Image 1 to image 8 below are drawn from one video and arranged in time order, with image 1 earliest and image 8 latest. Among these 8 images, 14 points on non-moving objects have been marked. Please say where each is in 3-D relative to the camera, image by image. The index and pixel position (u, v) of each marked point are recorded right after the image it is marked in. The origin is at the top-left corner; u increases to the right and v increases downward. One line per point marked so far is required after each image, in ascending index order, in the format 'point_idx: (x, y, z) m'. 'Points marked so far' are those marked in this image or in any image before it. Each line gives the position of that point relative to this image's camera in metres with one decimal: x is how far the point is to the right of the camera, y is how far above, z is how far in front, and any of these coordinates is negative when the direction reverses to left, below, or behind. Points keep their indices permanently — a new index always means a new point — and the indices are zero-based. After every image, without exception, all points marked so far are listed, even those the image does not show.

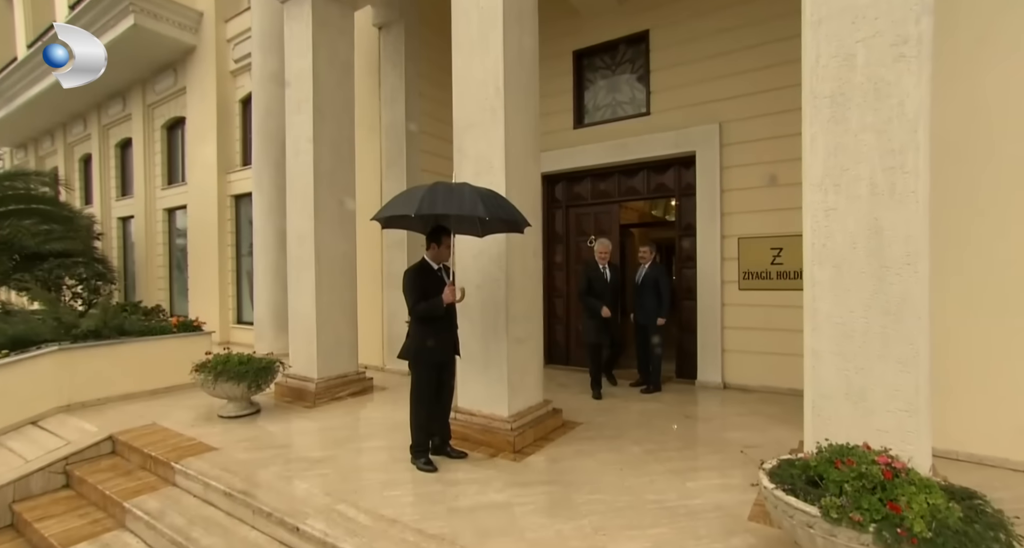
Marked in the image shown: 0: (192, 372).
0: (-3.1, -1.0, +4.9) m
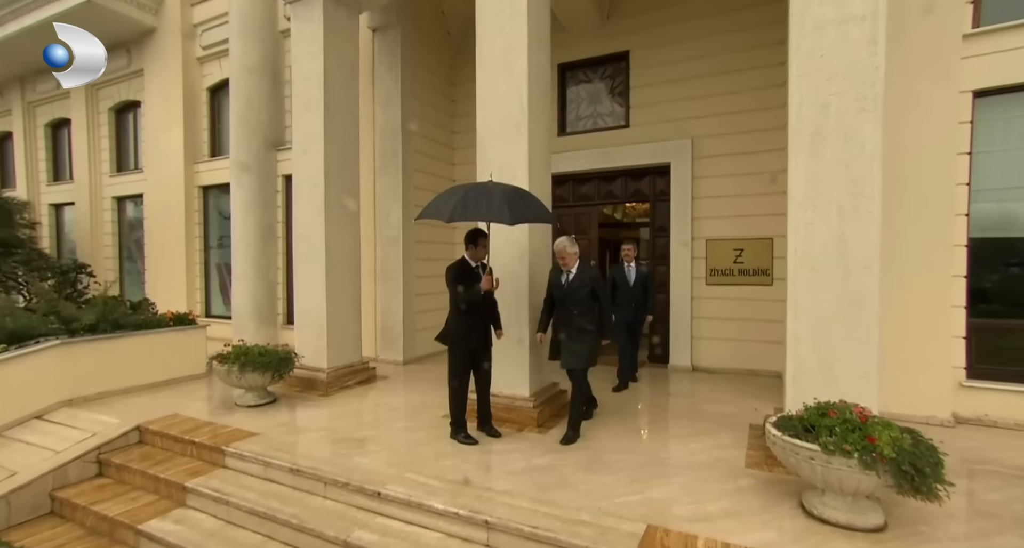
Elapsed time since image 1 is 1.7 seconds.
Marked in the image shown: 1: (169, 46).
0: (-3.0, -0.9, +5.0) m
1: (-6.5, +4.3, +9.3) m
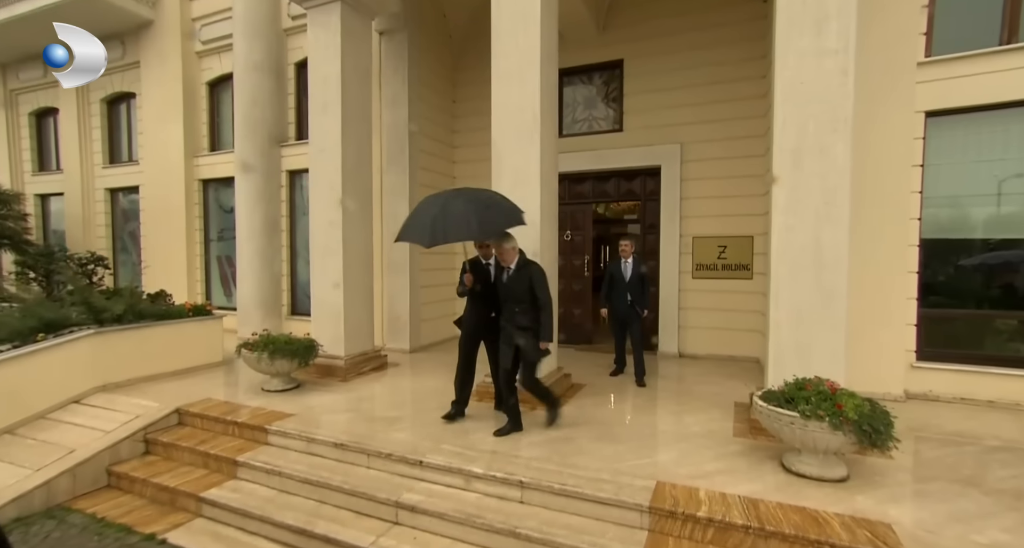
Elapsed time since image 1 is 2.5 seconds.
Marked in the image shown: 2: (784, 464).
0: (-2.9, -0.8, +5.3) m
1: (-6.6, +4.5, +9.4) m
2: (+1.9, -1.3, +3.3) m
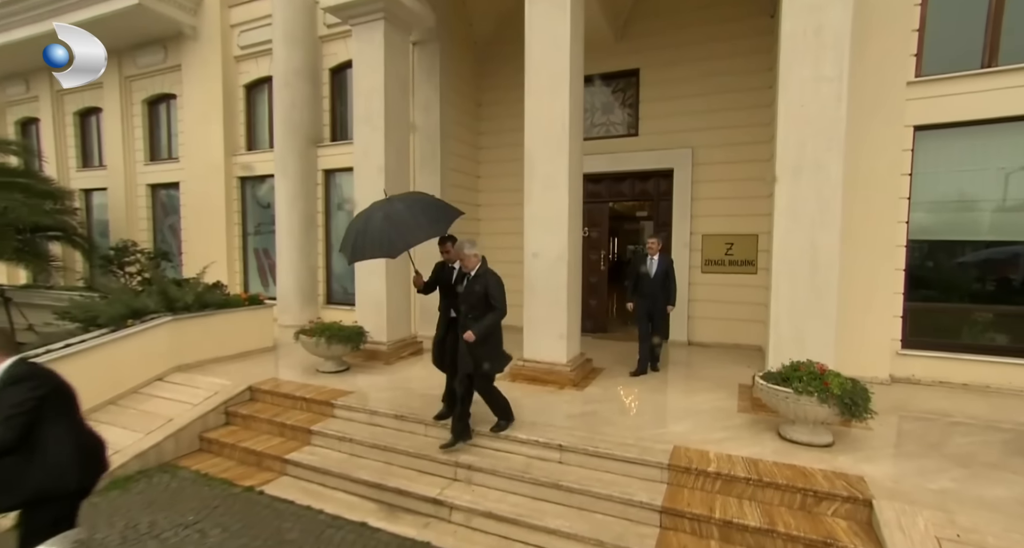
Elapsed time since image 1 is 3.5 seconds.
0: (-2.6, -0.8, +6.0) m
1: (-6.2, +4.7, +10.0) m
2: (+2.2, -1.3, +4.0) m
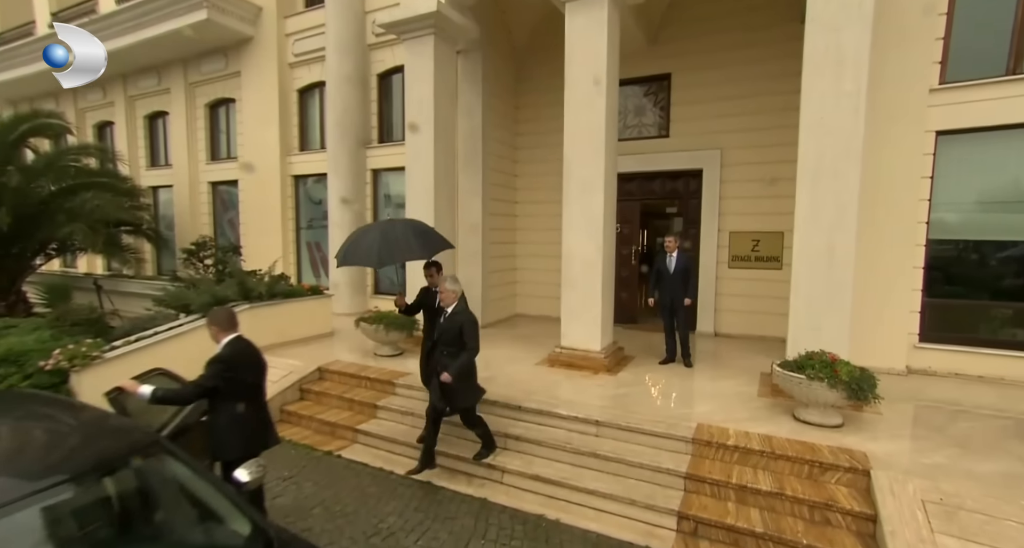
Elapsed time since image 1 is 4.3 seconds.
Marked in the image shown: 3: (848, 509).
0: (-2.1, -0.7, +6.7) m
1: (-5.4, +4.9, +10.8) m
2: (+2.6, -1.3, +4.5) m
3: (+2.3, -1.6, +3.3) m
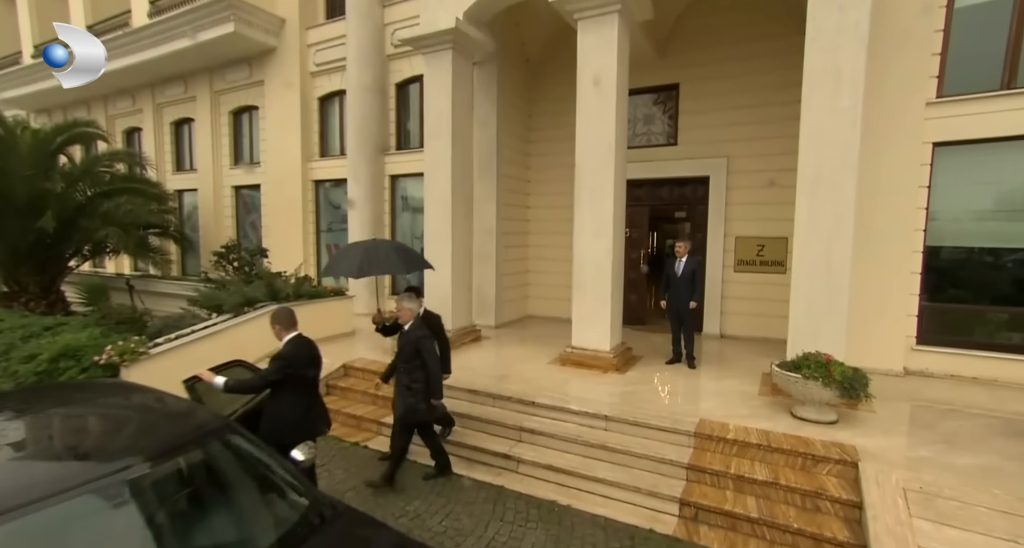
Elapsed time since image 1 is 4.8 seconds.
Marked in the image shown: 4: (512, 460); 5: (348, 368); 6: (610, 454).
0: (-1.9, -0.7, +7.1) m
1: (-5.1, +4.8, +11.2) m
2: (+2.7, -1.4, +4.7) m
3: (+2.4, -1.6, +3.6) m
4: (0.0, -1.8, +4.6) m
5: (-2.2, -1.3, +6.6) m
6: (+0.9, -1.6, +4.4) m
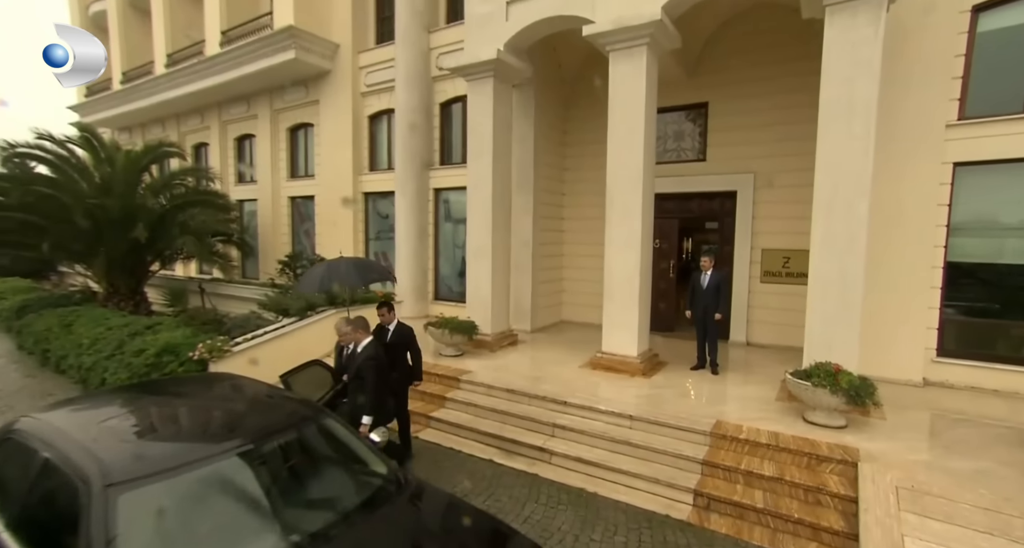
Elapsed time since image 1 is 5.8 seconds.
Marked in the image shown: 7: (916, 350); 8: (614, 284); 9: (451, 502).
0: (-1.3, -0.9, +7.9) m
1: (-4.2, +4.7, +12.2) m
2: (+3.1, -1.5, +5.1) m
3: (+2.7, -1.8, +4.0) m
4: (+0.4, -1.9, +5.2) m
5: (-1.7, -1.4, +7.3) m
6: (+1.2, -1.8, +5.0) m
7: (+5.3, -1.0, +6.4) m
8: (+1.5, -0.1, +7.1) m
9: (-0.4, -1.5, +3.1) m
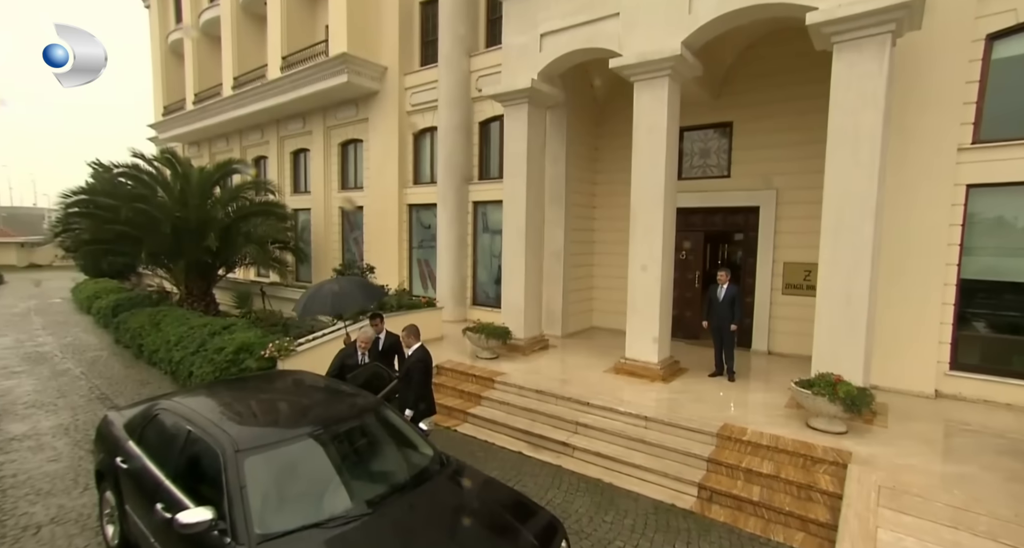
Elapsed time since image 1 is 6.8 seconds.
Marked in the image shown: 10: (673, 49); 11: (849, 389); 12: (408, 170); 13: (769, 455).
0: (-0.8, -1.0, +8.6) m
1: (-3.3, +4.6, +13.2) m
2: (+3.4, -1.7, +5.6) m
3: (+2.9, -2.0, +4.5) m
4: (+0.7, -2.1, +5.9) m
5: (-1.2, -1.6, +8.1) m
6: (+1.5, -2.0, +5.6) m
7: (+5.7, -1.2, +6.6) m
8: (+2.0, -0.3, +7.7) m
9: (-0.2, -1.6, +3.8) m
10: (+2.3, +3.2, +6.9) m
11: (+3.6, -1.2, +5.2) m
12: (-2.9, +2.8, +13.3) m
13: (+2.7, -1.9, +5.1) m
